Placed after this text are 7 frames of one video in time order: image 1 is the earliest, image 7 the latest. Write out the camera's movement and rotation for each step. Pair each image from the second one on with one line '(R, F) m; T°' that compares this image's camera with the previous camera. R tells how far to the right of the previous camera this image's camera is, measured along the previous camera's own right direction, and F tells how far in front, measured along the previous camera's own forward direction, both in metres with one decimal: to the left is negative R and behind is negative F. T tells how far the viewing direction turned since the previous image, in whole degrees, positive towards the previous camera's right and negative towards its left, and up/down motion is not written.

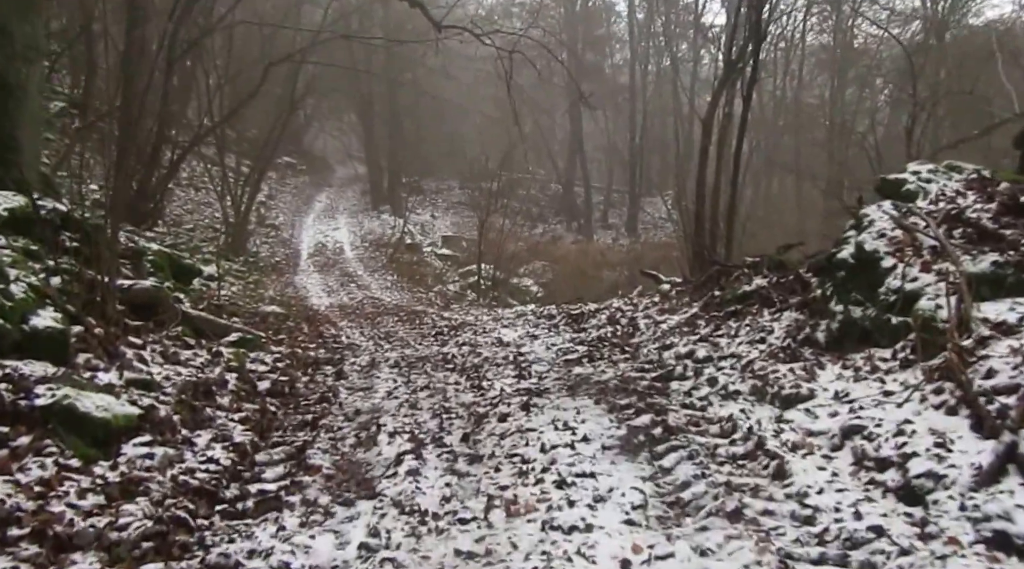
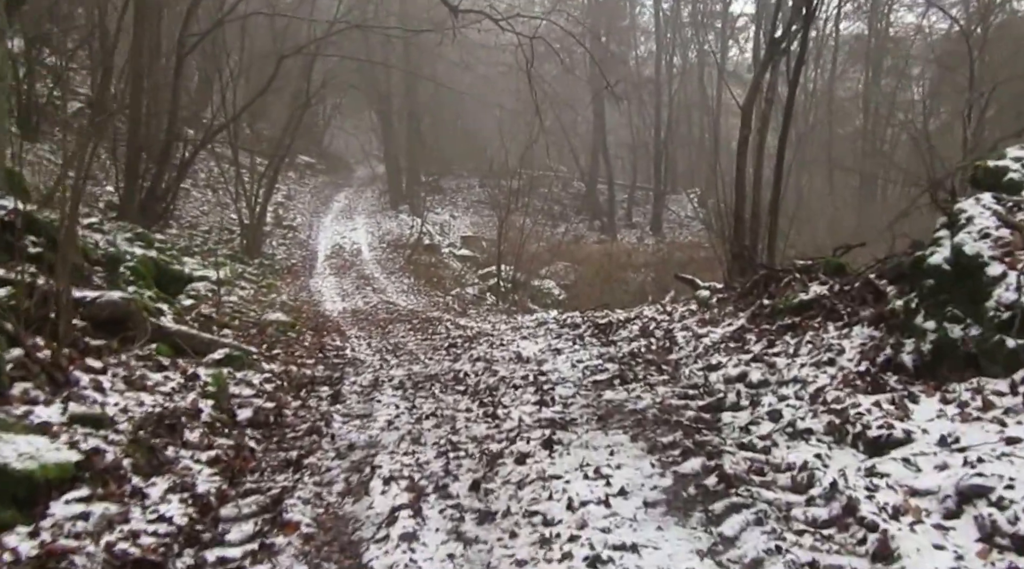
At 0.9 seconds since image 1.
(0.0, +1.3) m; -1°
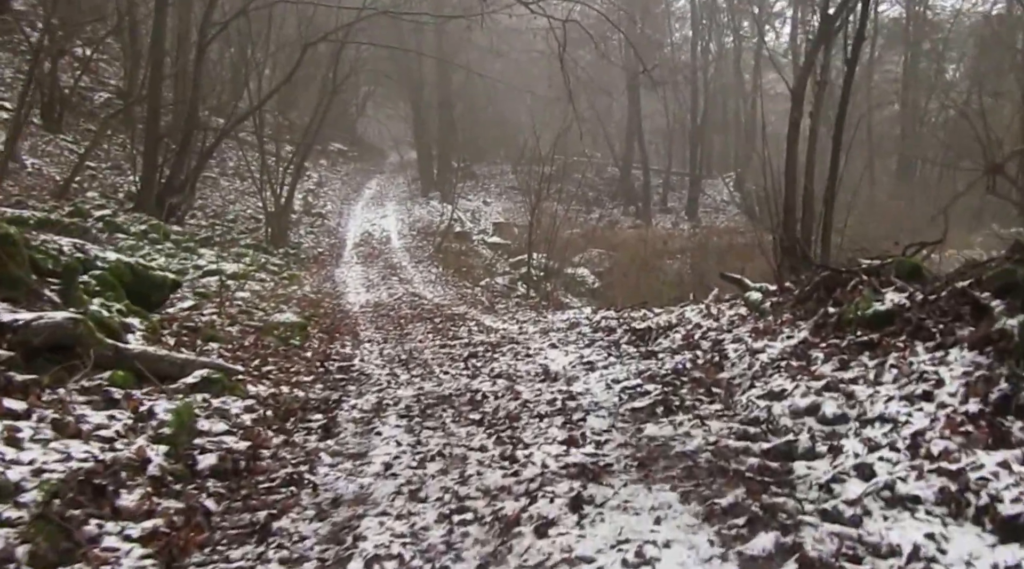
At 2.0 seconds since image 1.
(+0.1, +1.3) m; -2°
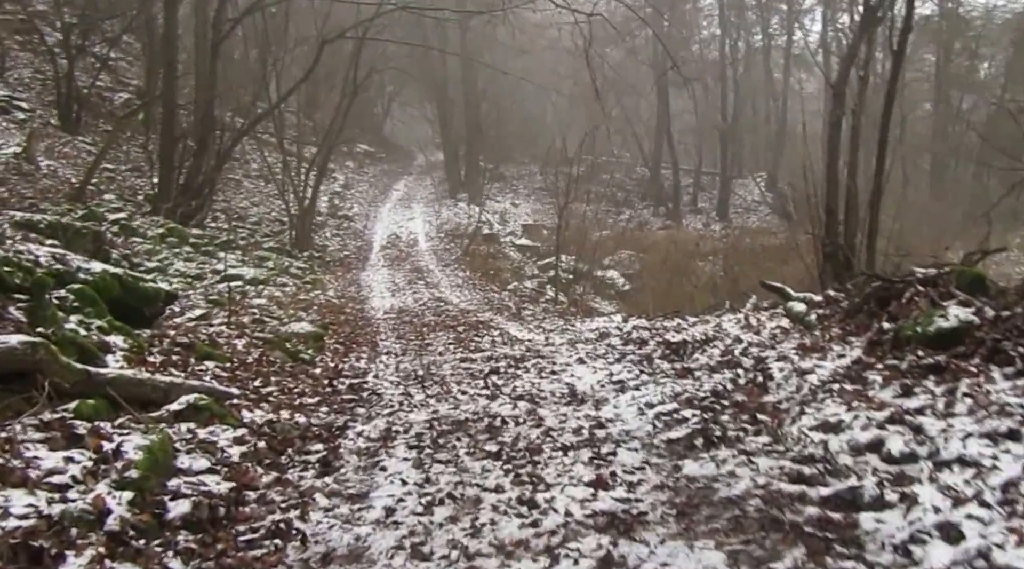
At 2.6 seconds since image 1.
(+0.1, +0.8) m; -2°
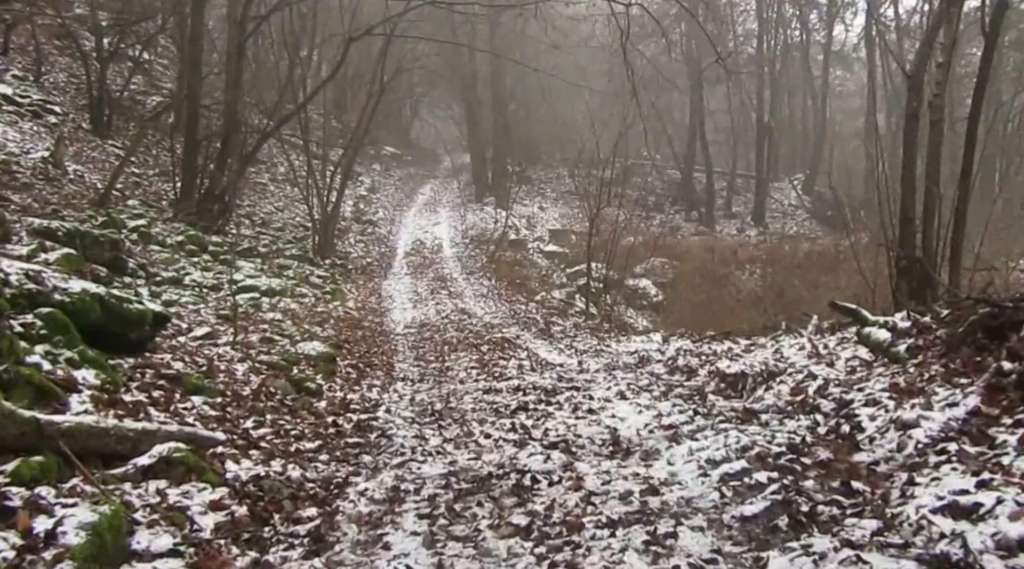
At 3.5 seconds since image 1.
(0.0, +1.3) m; -1°
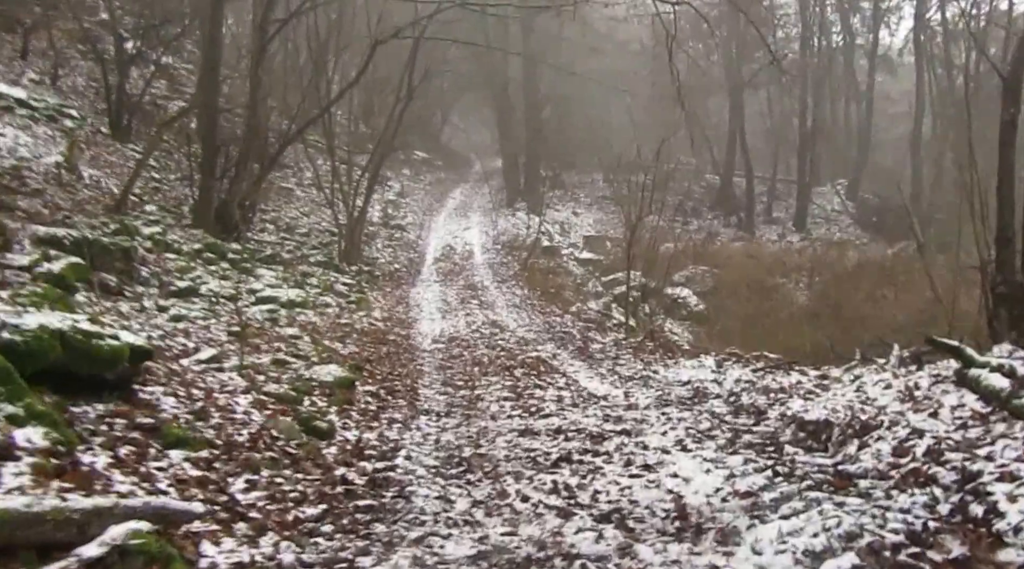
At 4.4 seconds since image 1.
(-0.1, +1.3) m; -2°
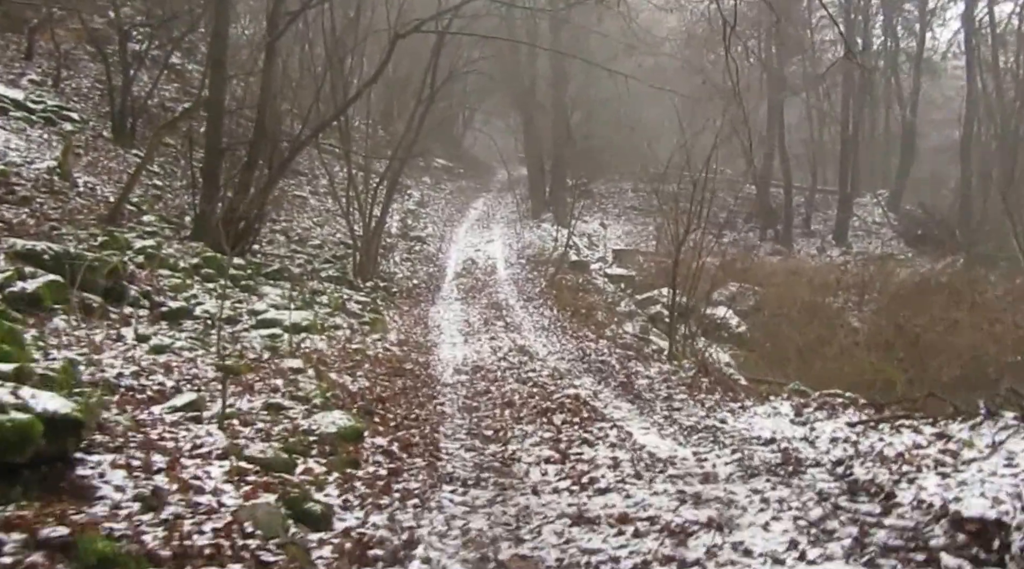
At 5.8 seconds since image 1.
(-0.2, +2.0) m; -1°
